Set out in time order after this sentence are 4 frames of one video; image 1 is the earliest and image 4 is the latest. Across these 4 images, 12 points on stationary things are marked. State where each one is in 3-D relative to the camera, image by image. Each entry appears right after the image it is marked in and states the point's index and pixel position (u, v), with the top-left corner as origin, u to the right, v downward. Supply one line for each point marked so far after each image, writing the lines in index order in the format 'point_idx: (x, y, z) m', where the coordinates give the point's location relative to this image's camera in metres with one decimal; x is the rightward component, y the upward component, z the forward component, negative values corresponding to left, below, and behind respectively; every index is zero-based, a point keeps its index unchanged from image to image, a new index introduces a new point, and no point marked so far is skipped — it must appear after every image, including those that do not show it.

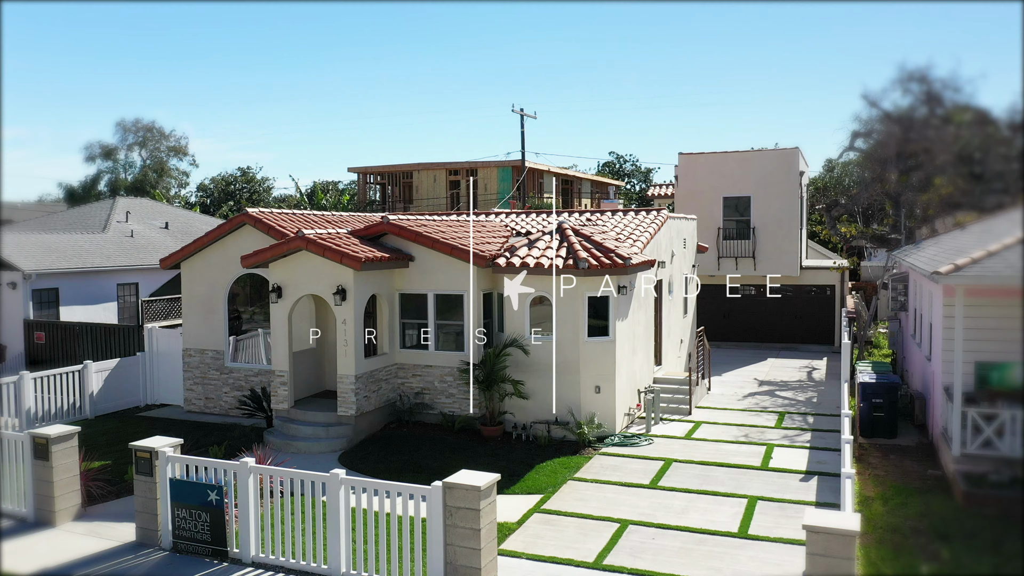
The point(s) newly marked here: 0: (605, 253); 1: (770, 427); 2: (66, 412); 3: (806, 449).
0: (+1.7, +0.6, +14.6) m
1: (+5.0, -2.7, +15.5) m
2: (-9.1, -2.5, +16.5) m
3: (+5.1, -2.8, +13.8) m
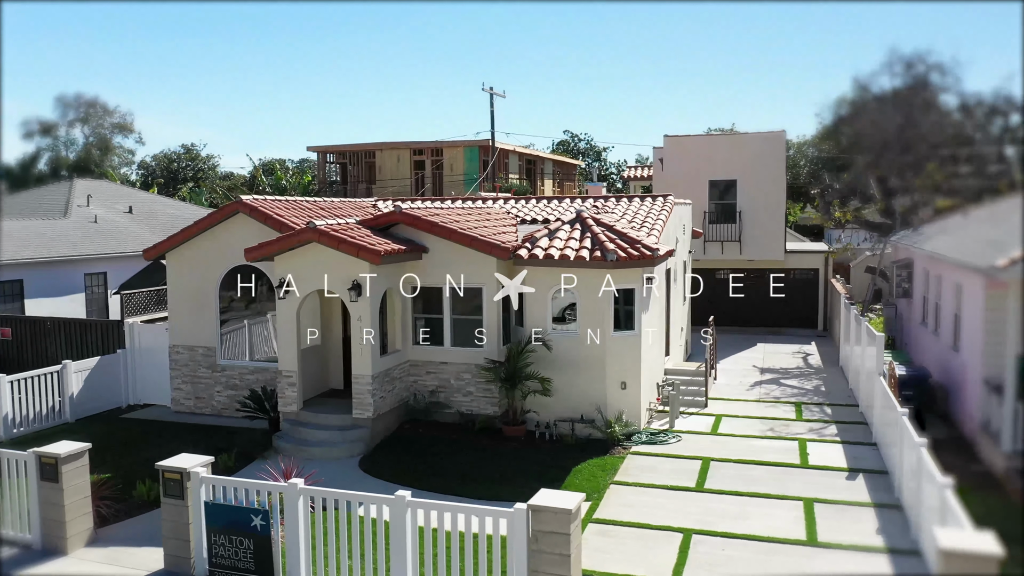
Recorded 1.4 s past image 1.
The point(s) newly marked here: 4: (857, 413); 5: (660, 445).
0: (+2.1, +0.8, +14.0) m
1: (+5.3, -2.5, +15.3) m
2: (-8.8, -2.4, +15.3) m
3: (+5.5, -2.6, +13.5) m
4: (+6.7, -2.4, +15.7) m
5: (+2.5, -2.7, +13.6) m
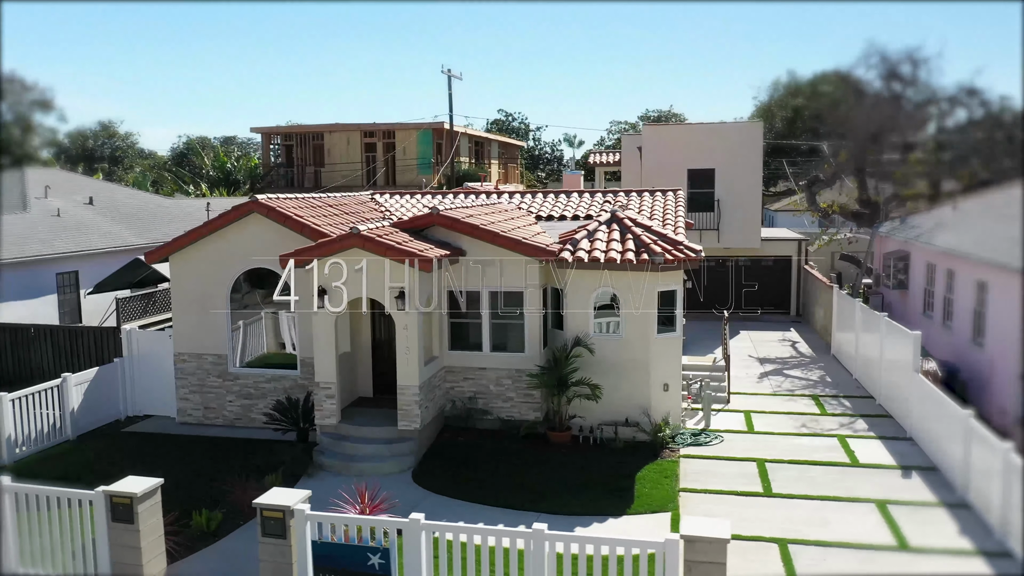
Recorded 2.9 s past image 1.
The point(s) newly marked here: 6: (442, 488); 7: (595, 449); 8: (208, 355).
0: (+2.8, +0.7, +13.9) m
1: (+5.9, -2.4, +15.6) m
2: (-8.1, -2.6, +14.2) m
3: (+6.3, -2.6, +13.9) m
4: (+7.3, -2.4, +16.2) m
5: (+3.3, -2.7, +13.7) m
6: (-1.0, -3.0, +11.9) m
7: (+1.4, -2.7, +13.6) m
8: (-5.8, -1.3, +15.5) m
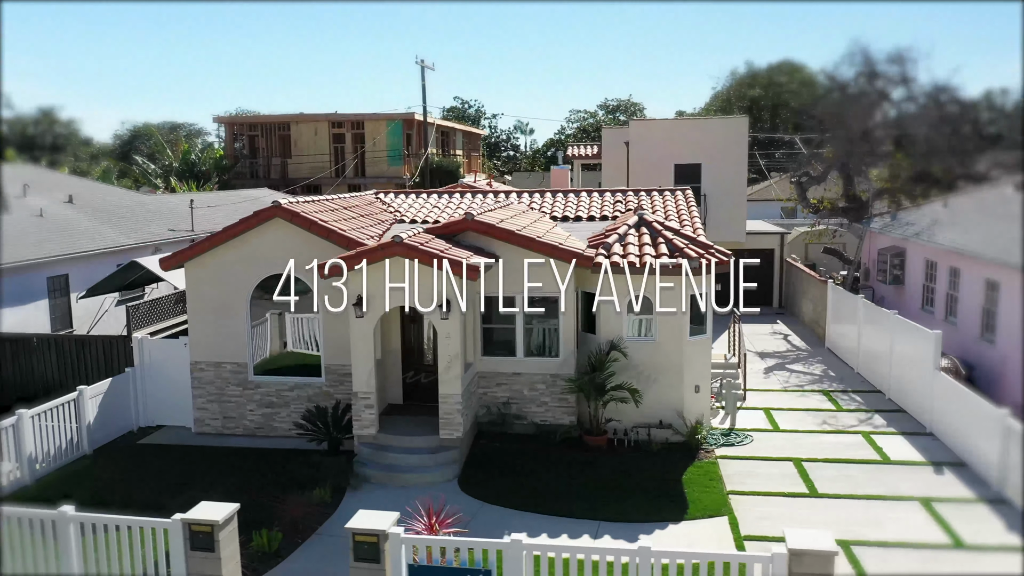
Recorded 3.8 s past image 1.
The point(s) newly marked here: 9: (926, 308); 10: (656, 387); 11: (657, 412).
0: (+3.4, +0.7, +14.1) m
1: (+6.4, -2.4, +16.0) m
2: (-7.5, -2.7, +13.6) m
3: (+6.9, -2.6, +14.3) m
4: (+7.7, -2.3, +16.7) m
5: (+3.9, -2.7, +13.9) m
6: (-0.3, -3.1, +11.9) m
7: (+2.0, -2.8, +13.7) m
8: (-5.3, -1.4, +15.0) m
9: (+9.5, -0.5, +18.5) m
10: (+2.5, -1.7, +14.2) m
11: (+2.5, -2.2, +14.2) m
